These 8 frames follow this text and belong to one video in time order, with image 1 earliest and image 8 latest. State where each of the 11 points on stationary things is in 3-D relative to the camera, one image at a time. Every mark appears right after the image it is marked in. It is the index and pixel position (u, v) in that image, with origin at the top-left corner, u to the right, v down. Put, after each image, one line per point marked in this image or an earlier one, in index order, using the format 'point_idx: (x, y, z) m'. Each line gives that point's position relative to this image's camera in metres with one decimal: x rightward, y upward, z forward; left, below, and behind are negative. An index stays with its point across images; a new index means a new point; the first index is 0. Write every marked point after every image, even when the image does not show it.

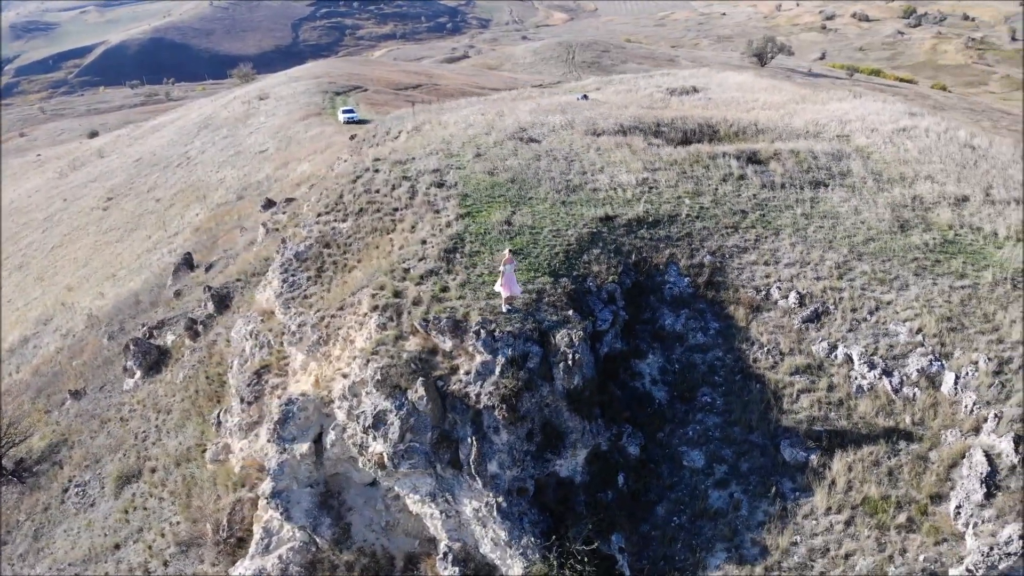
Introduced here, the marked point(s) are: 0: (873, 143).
0: (+7.7, +3.0, +17.7) m
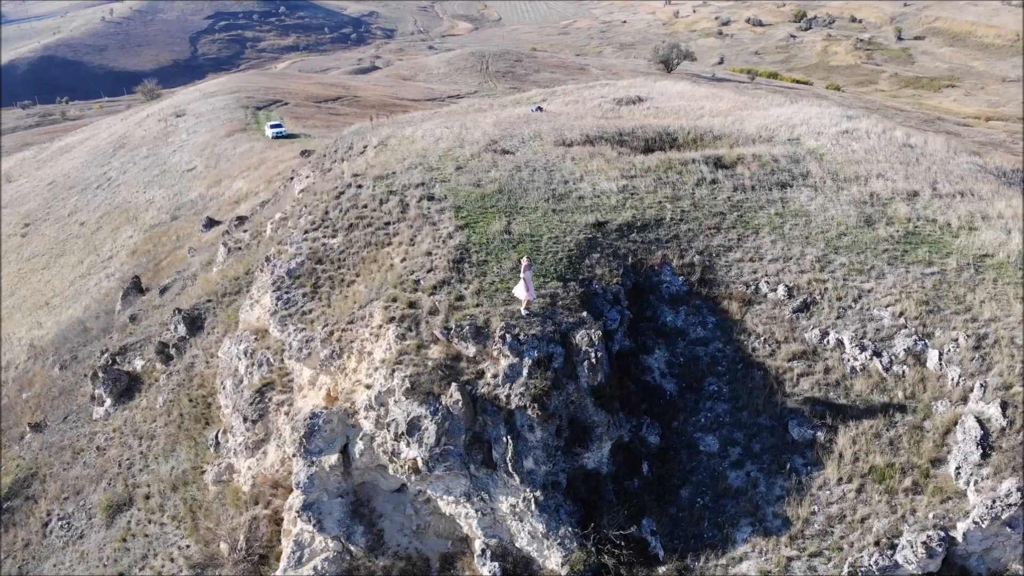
0: (+7.1, +3.2, +19.2) m
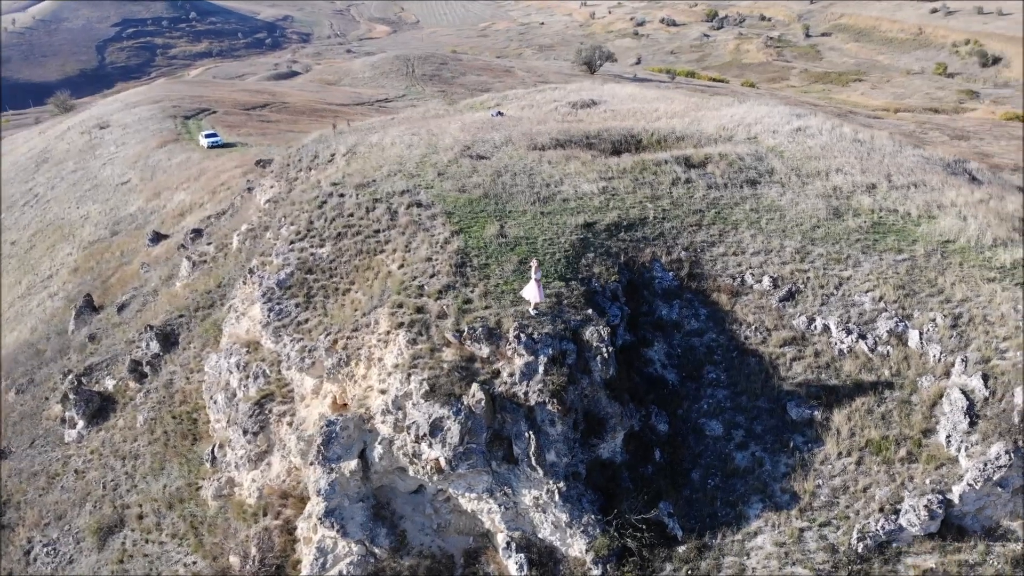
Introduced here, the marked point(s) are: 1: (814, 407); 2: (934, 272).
0: (+6.5, +3.5, +20.3) m
1: (+4.7, -1.9, +13.1) m
2: (+7.4, +0.3, +14.5) m
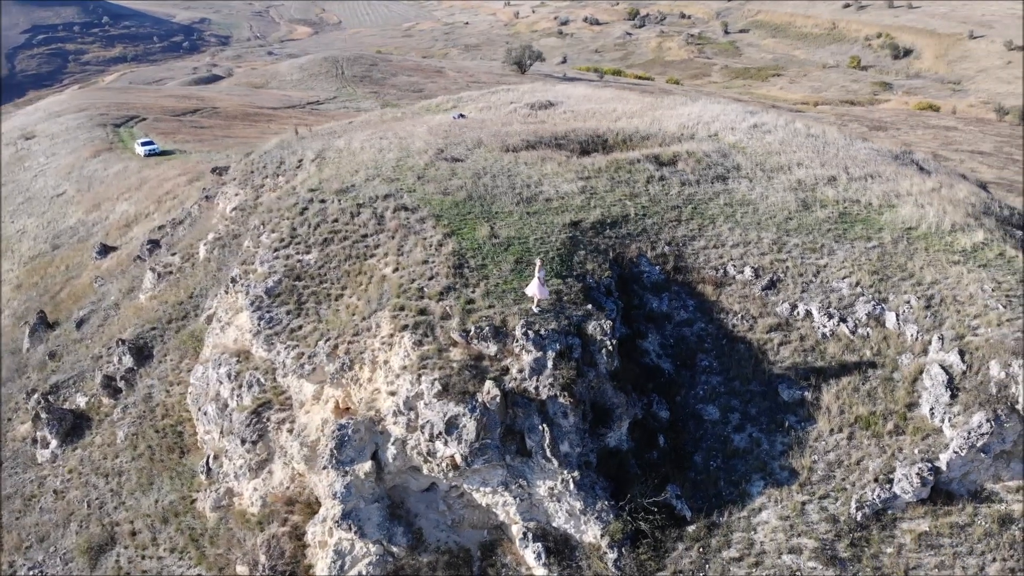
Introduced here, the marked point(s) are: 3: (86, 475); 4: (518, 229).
0: (+5.8, +3.7, +21.2) m
1: (+4.9, -1.7, +13.9) m
2: (+7.3, +0.6, +15.5) m
3: (-9.4, -4.2, +18.6) m
4: (+0.1, +1.1, +16.2) m
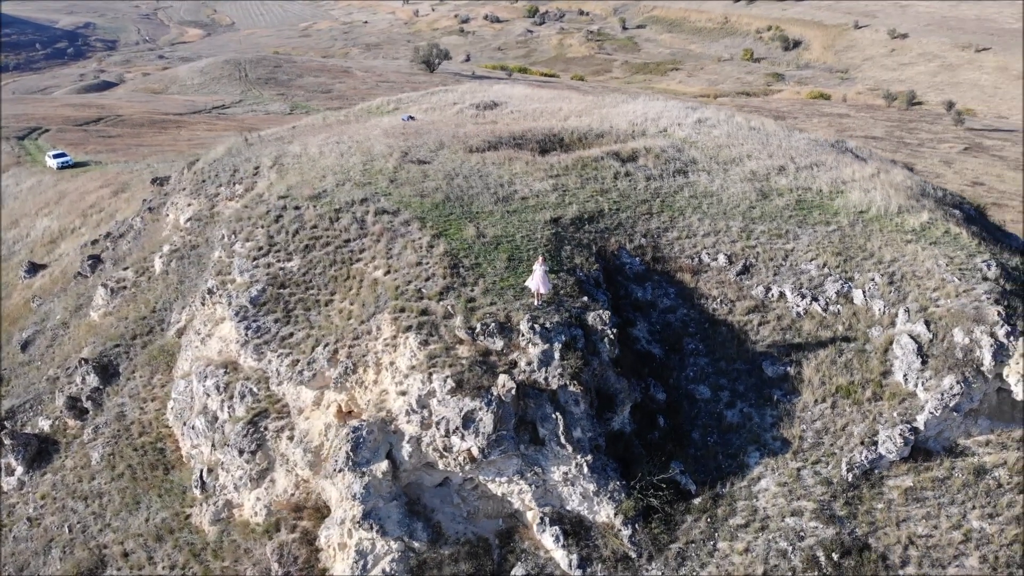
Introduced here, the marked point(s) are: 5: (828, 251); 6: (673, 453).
0: (+4.8, +4.1, +22.4) m
1: (+4.9, -1.4, +15.0) m
2: (+7.0, +1.0, +16.9) m
3: (-9.7, -4.6, +18.0) m
4: (-0.2, +1.2, +16.7) m
5: (+6.3, +0.7, +16.6) m
6: (+2.7, -2.8, +14.1) m
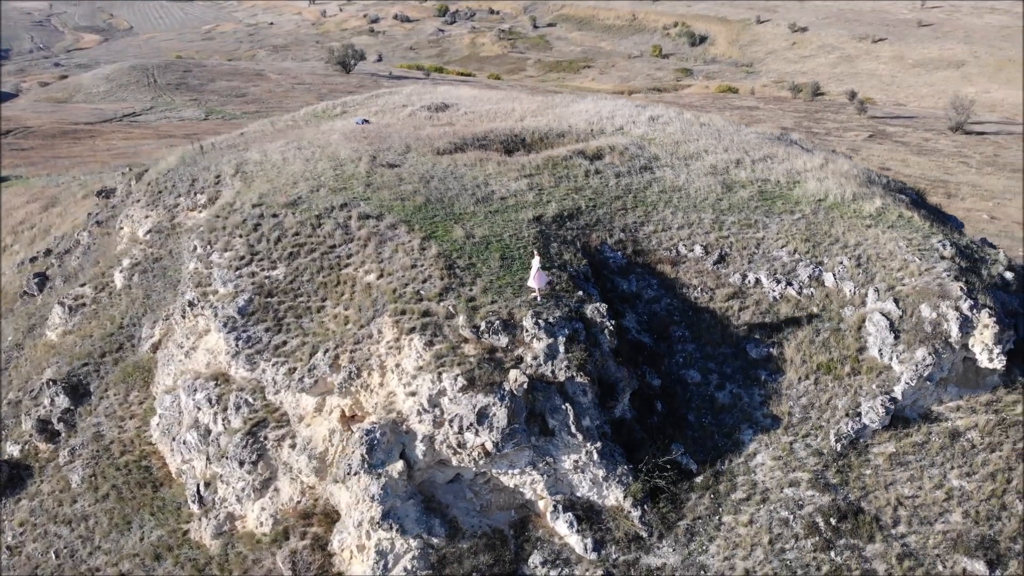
0: (+3.8, +4.3, +23.2) m
1: (+4.9, -1.1, +15.9) m
2: (+6.7, +1.3, +18.0) m
3: (-9.8, -5.0, +17.5) m
4: (-0.5, +1.2, +17.1) m
5: (+6.0, +1.1, +17.7) m
6: (+2.9, -2.6, +14.9) m
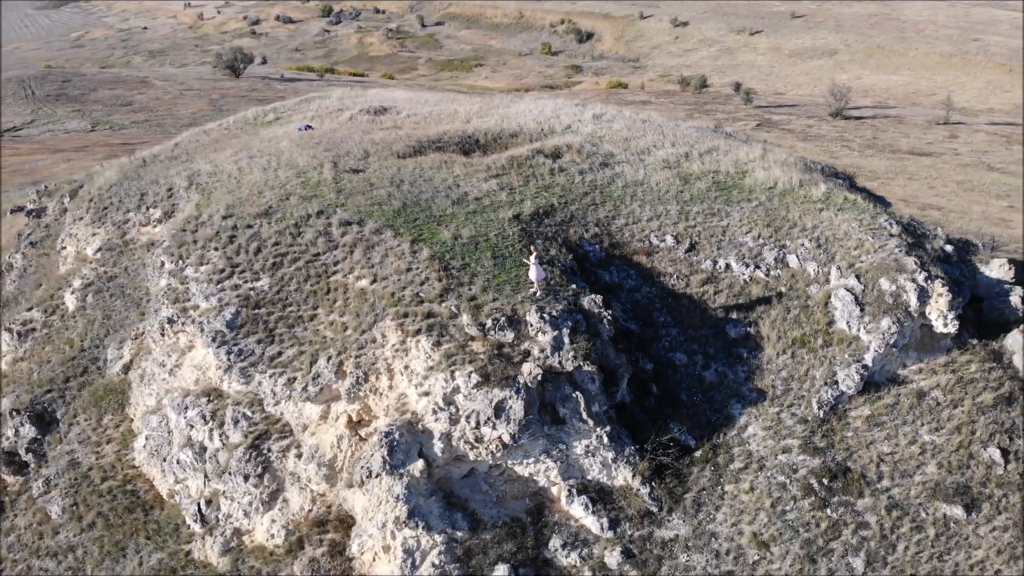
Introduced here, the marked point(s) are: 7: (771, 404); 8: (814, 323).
0: (+2.4, +4.6, +24.1) m
1: (+4.8, -0.8, +17.1) m
2: (+6.1, +1.8, +19.3) m
3: (-9.7, -5.5, +16.8) m
4: (-0.8, +1.2, +17.6) m
5: (+5.5, +1.5, +18.9) m
6: (+3.0, -2.4, +15.8) m
7: (+4.9, -2.2, +16.0) m
8: (+6.0, -0.7, +16.8) m
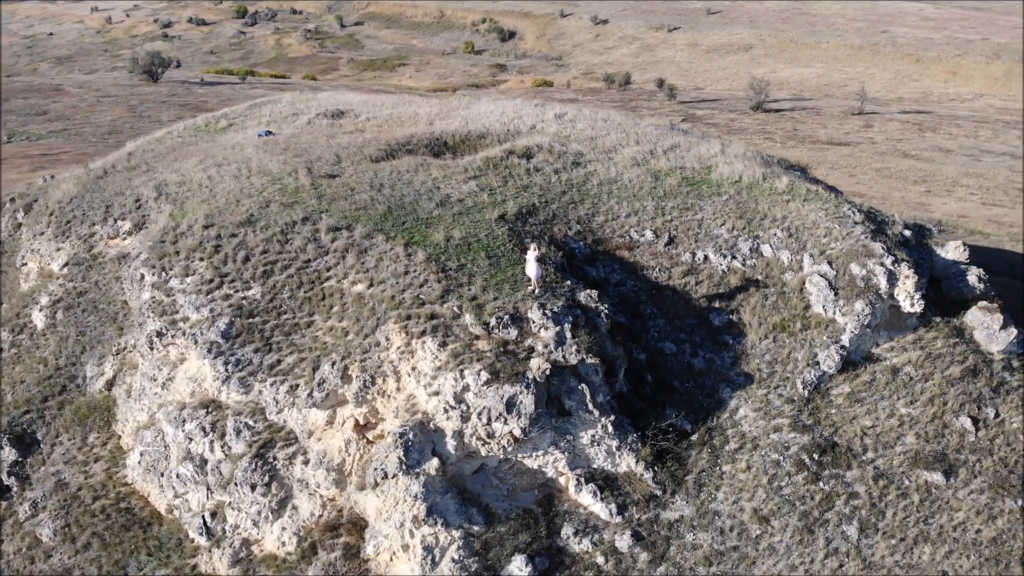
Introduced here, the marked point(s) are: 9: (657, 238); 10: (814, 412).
0: (+1.4, +4.7, +24.7) m
1: (+4.6, -0.5, +17.9) m
2: (+5.7, +2.0, +20.3) m
3: (-9.6, -5.8, +16.3) m
4: (-1.1, +1.2, +17.9) m
5: (+5.1, +1.7, +19.8) m
6: (+3.0, -2.3, +16.5) m
7: (+4.9, -2.0, +16.8) m
8: (+5.9, -0.4, +17.8) m
9: (+3.3, +1.2, +19.3) m
10: (+5.9, -2.4, +16.4) m
